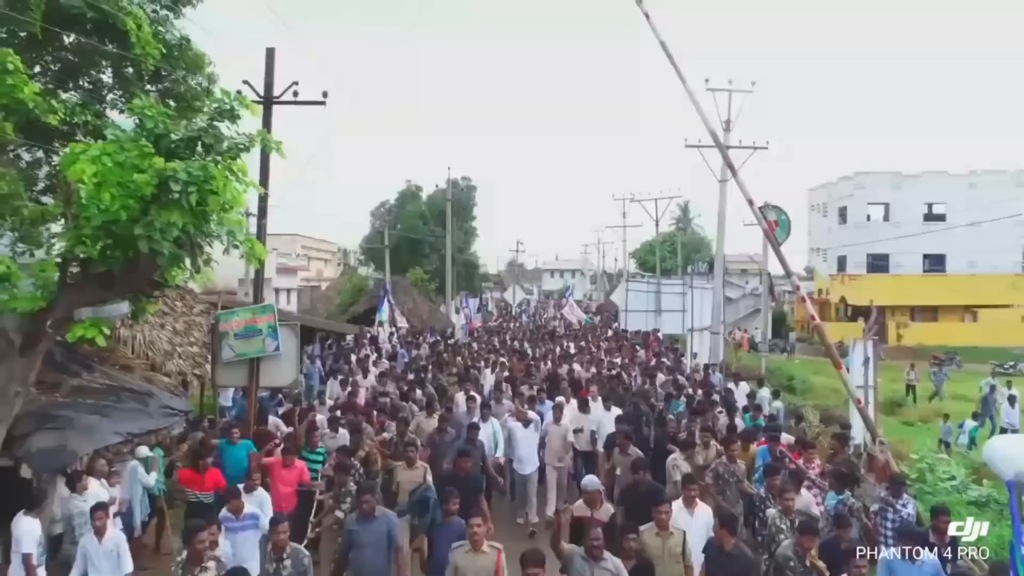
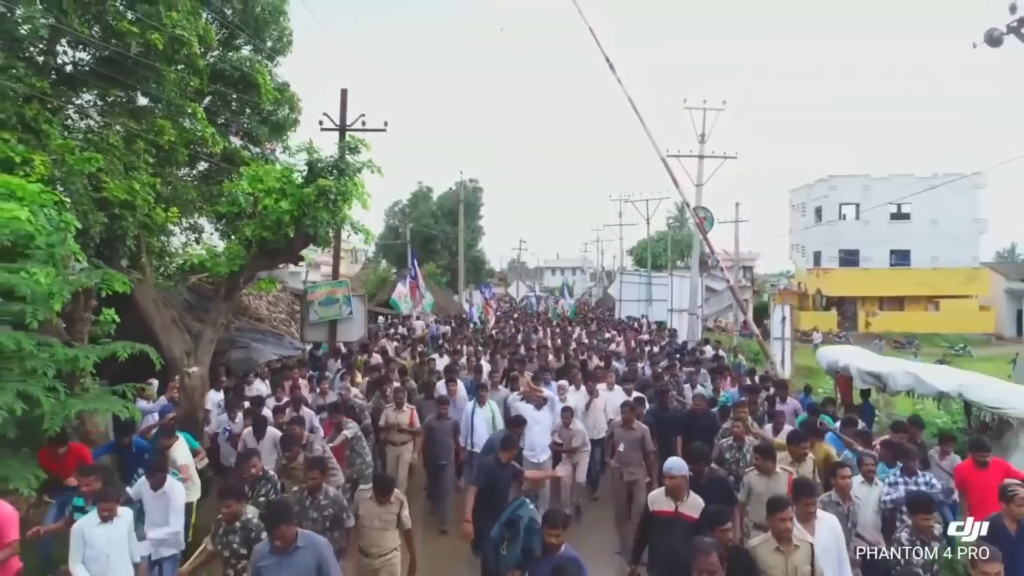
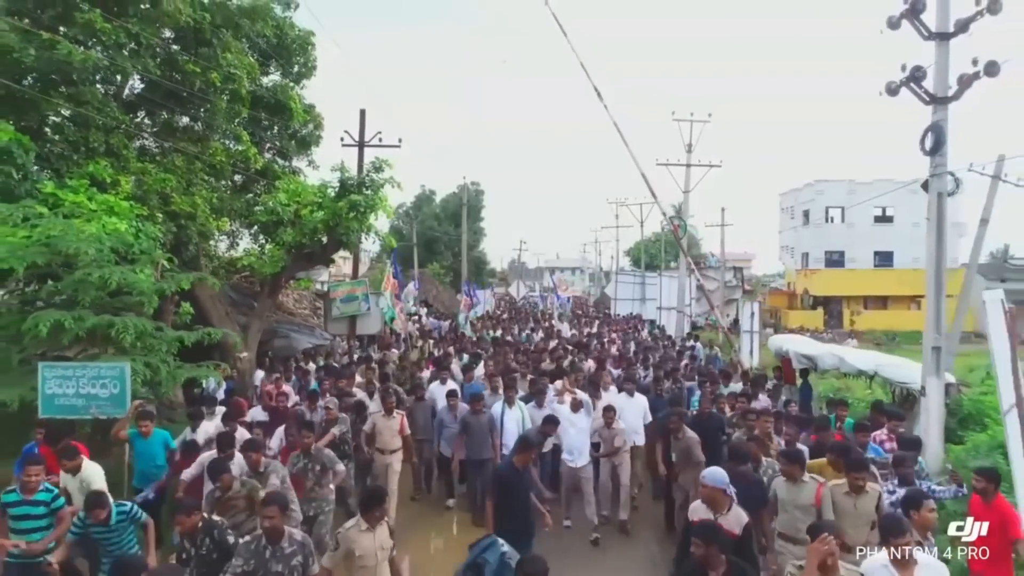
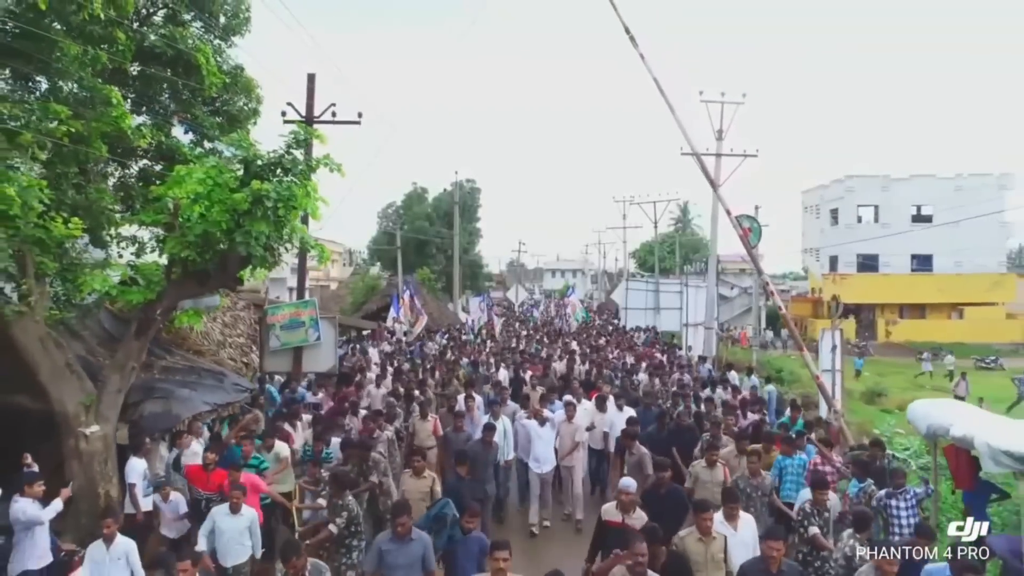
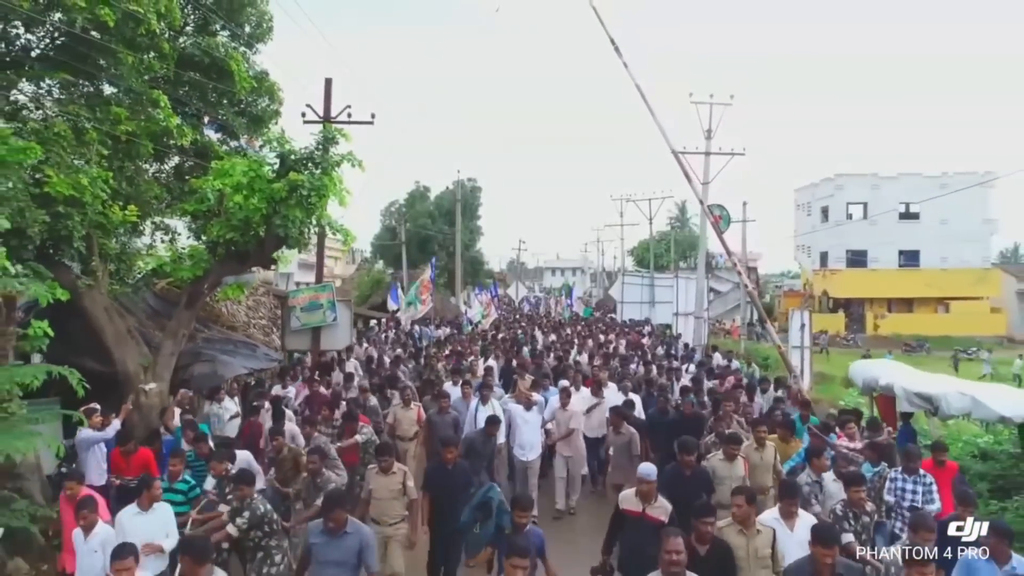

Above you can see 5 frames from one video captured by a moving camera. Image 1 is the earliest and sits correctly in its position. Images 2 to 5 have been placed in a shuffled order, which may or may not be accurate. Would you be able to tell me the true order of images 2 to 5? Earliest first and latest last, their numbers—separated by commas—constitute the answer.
4, 5, 2, 3
